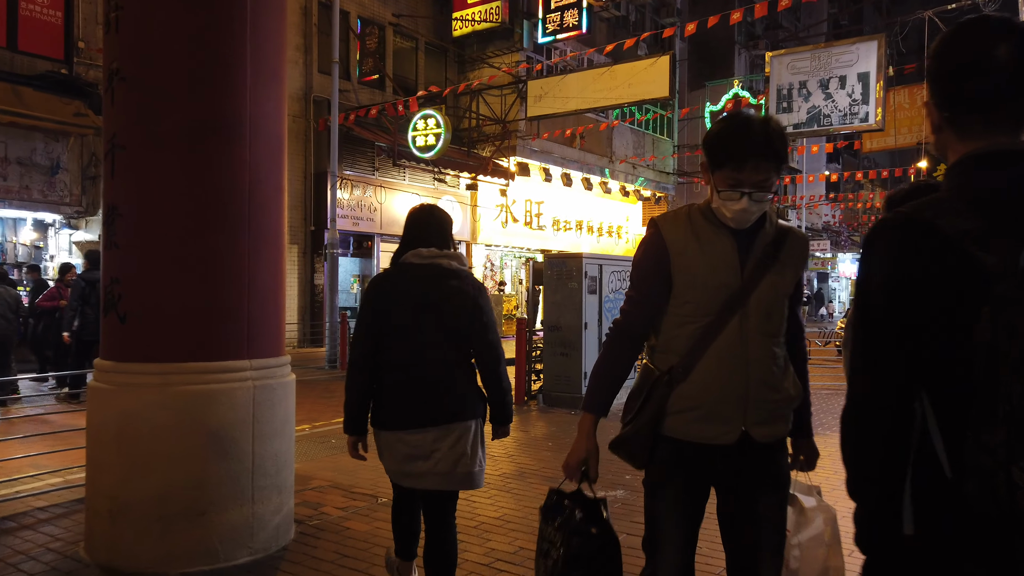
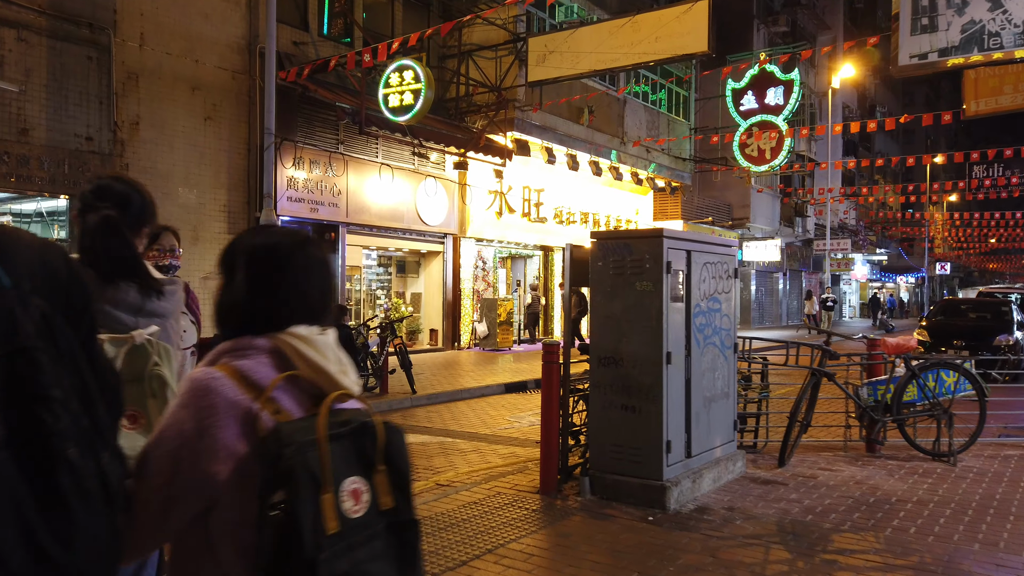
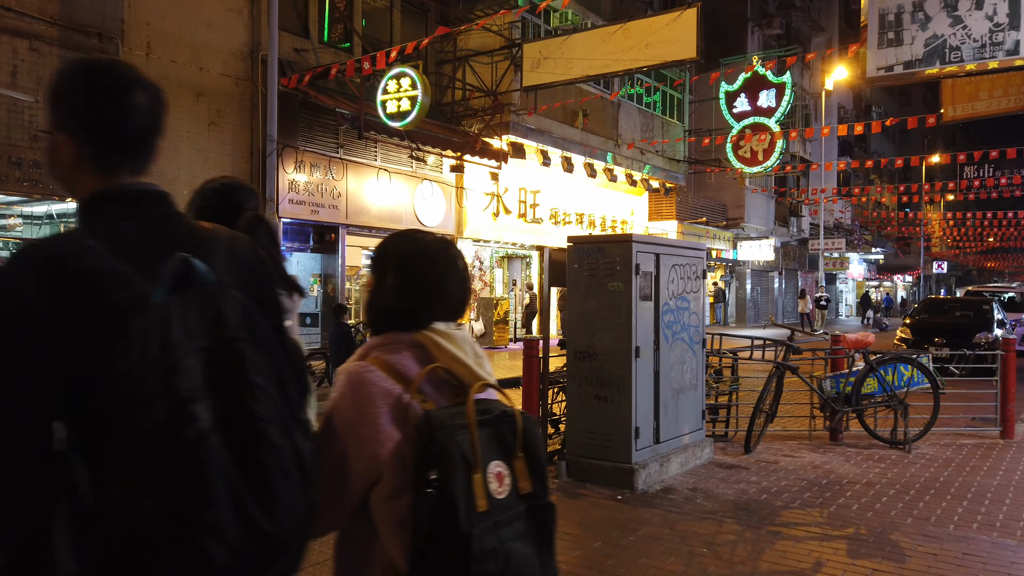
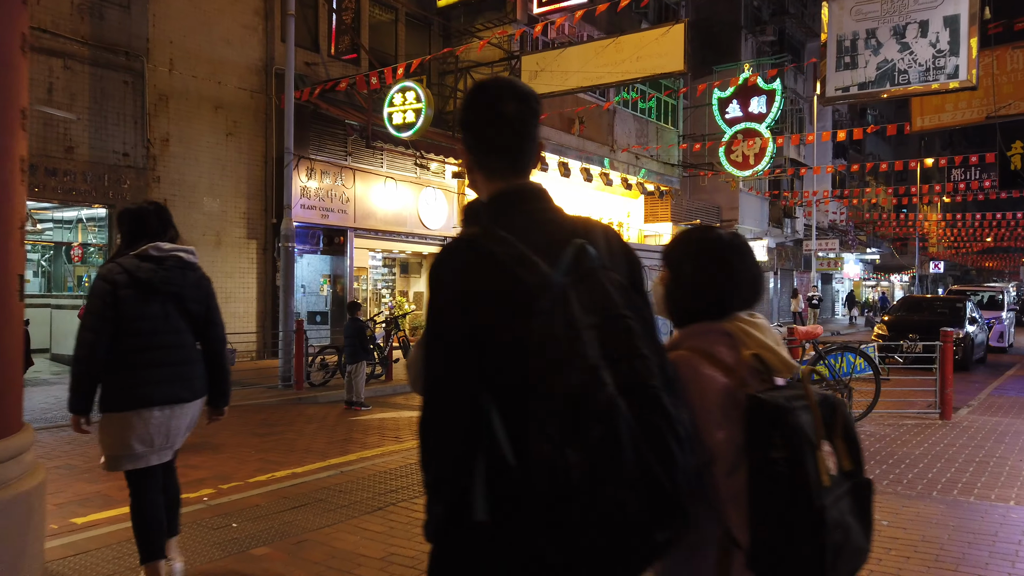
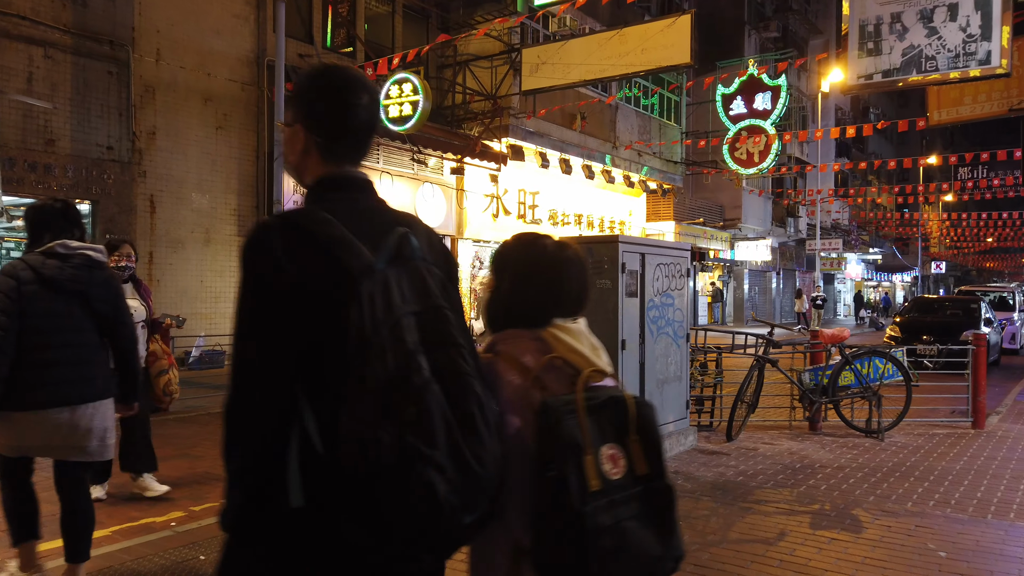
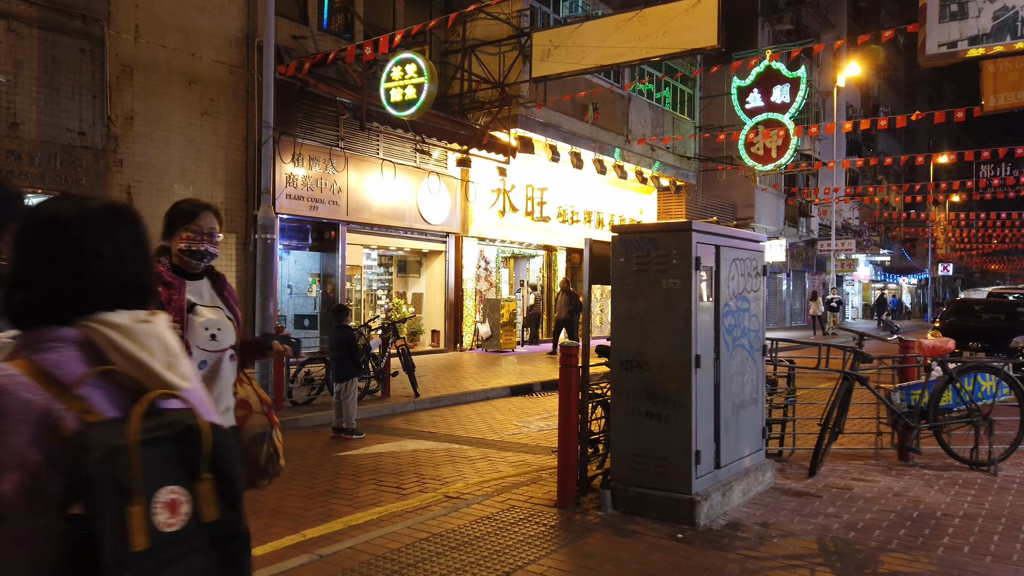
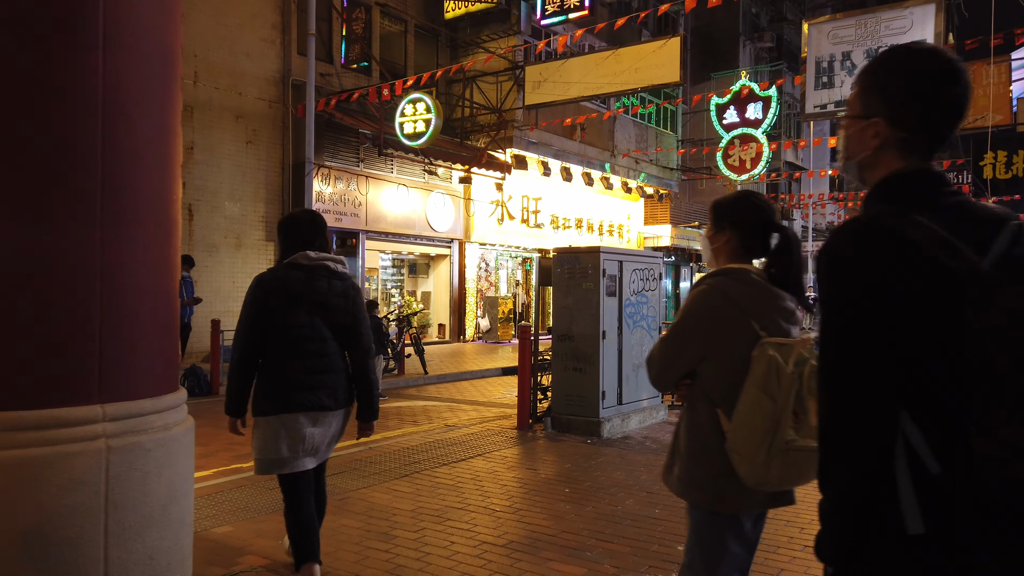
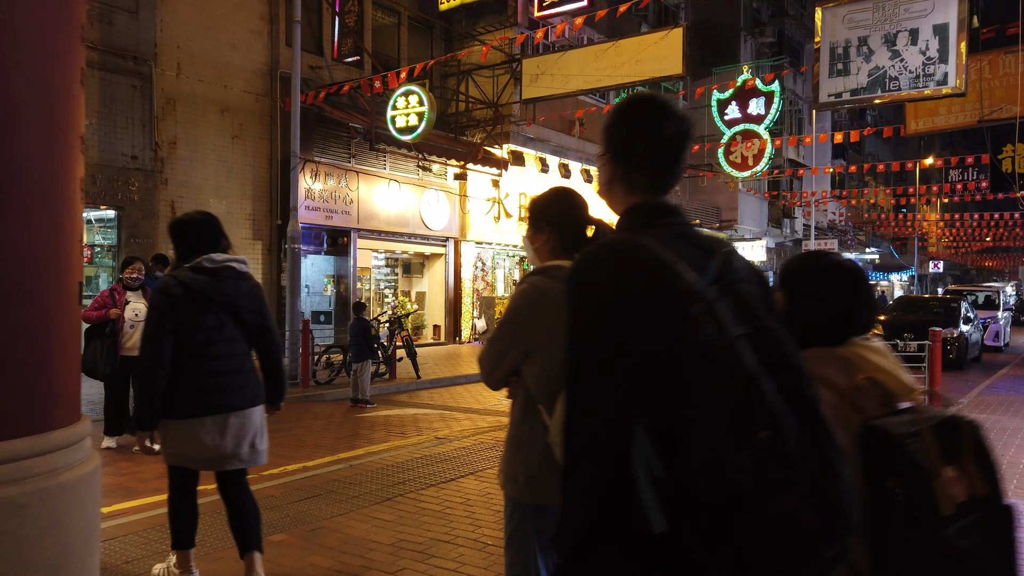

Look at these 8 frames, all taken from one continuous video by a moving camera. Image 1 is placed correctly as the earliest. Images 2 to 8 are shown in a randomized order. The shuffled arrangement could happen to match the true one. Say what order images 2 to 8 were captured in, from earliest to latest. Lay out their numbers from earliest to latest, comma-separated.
7, 8, 4, 5, 3, 2, 6
